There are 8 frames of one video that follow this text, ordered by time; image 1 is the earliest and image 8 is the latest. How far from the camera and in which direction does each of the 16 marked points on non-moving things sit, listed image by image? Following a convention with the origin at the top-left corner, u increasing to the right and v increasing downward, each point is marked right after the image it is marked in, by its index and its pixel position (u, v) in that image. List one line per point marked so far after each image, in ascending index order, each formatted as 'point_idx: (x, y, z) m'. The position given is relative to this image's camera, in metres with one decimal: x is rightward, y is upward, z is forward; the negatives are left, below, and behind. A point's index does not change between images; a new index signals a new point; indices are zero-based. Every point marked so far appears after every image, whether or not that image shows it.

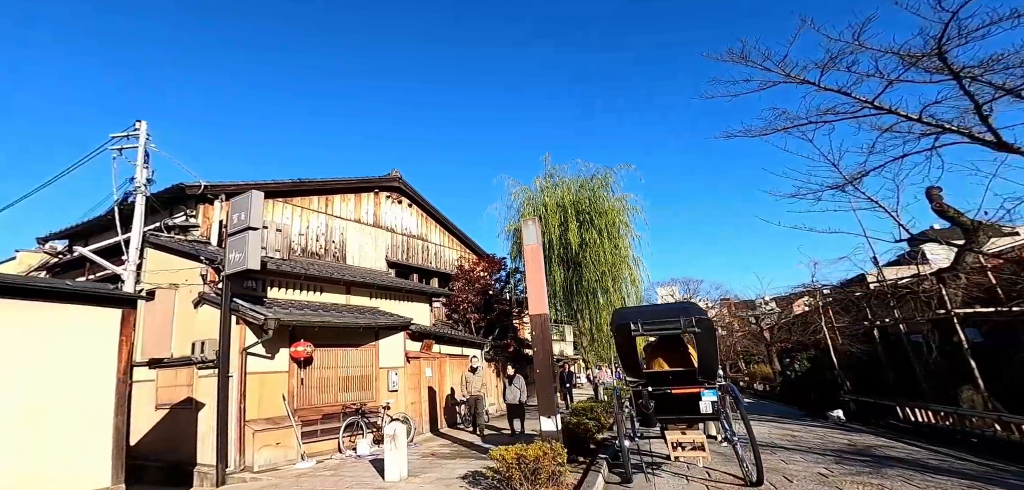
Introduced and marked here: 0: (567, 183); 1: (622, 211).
0: (+1.7, +2.0, +13.8) m
1: (+3.2, +1.2, +13.7) m
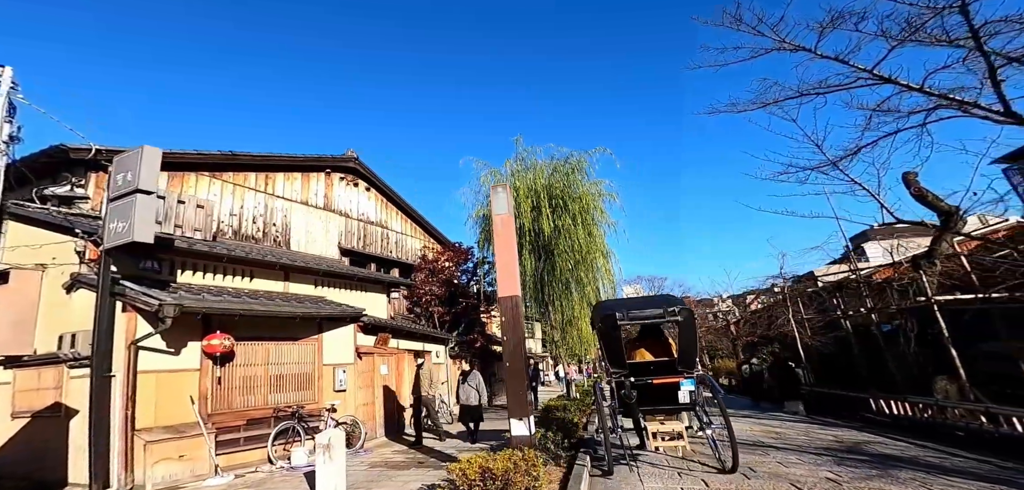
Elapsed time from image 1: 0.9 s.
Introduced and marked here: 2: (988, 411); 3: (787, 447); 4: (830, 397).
0: (+0.8, +2.2, +13.2) m
1: (+2.4, +1.4, +13.2) m
2: (+7.2, -2.5, +7.6) m
3: (+3.4, -2.5, +6.2) m
4: (+8.1, -4.1, +13.0) m
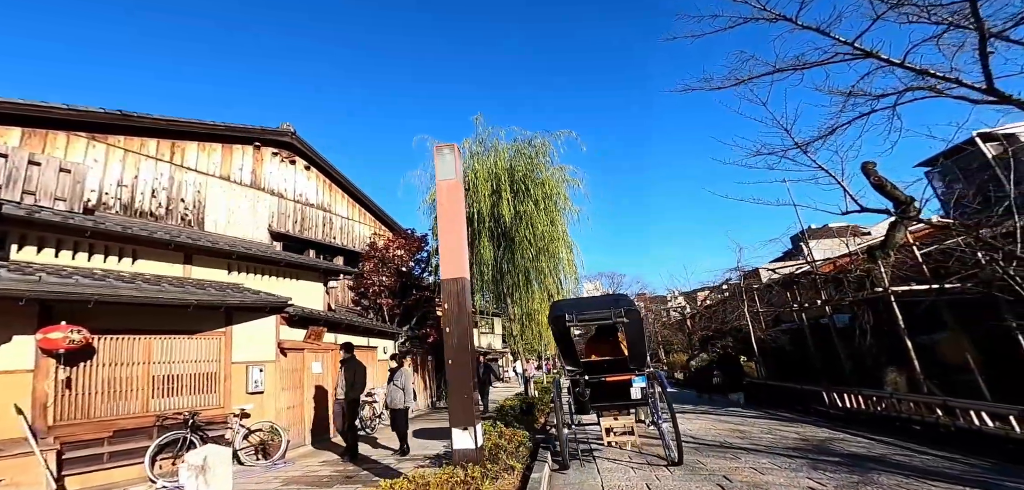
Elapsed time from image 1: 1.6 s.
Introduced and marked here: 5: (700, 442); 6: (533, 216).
0: (-0.3, +2.5, +12.6) m
1: (+1.3, +1.6, +12.7) m
2: (+6.5, -2.4, +7.5) m
3: (+2.9, -2.4, +5.8) m
4: (+7.0, -3.9, +13.0) m
5: (+2.6, -2.7, +6.7) m
6: (+0.5, +0.8, +11.9) m
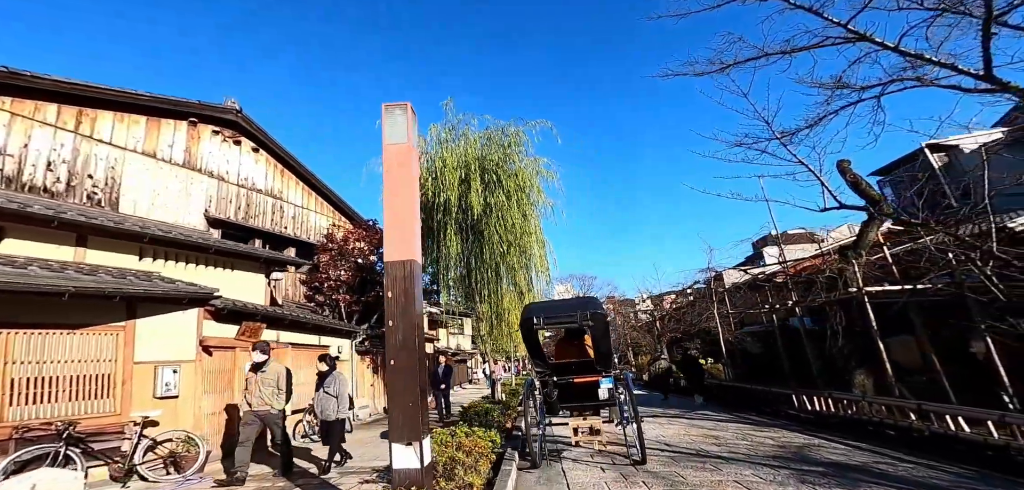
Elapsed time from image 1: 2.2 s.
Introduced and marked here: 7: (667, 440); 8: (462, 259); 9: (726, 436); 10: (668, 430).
0: (-1.0, +2.6, +12.0) m
1: (+0.5, +1.7, +12.2) m
2: (+5.9, -2.4, +7.3) m
3: (+2.4, -2.3, +5.4) m
4: (+6.1, -3.9, +12.8) m
5: (+2.1, -2.6, +6.3) m
6: (-0.3, +0.9, +11.3) m
7: (+2.3, -2.9, +7.4) m
8: (-1.2, -0.3, +11.4) m
9: (+3.2, -2.8, +7.3) m
10: (+2.8, -3.3, +8.9) m
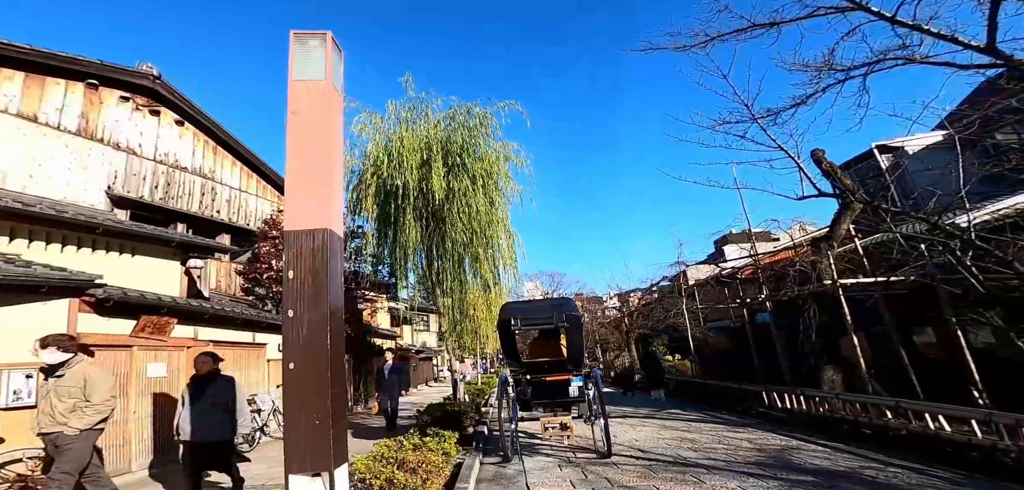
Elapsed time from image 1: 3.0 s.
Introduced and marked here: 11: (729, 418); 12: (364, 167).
0: (-1.8, +2.8, +11.2) m
1: (-0.3, +1.9, +11.5) m
2: (+5.4, -2.3, +7.0) m
3: (+2.0, -2.2, +4.8) m
4: (+5.2, -3.7, +12.5) m
5: (+1.6, -2.5, +5.7) m
6: (-1.0, +1.1, +10.6) m
7: (+1.7, -2.8, +6.8) m
8: (-2.0, -0.1, +10.6) m
9: (+2.6, -2.7, +6.8) m
10: (+2.2, -3.1, +8.3) m
11: (+4.5, -3.6, +10.2) m
12: (-3.3, +1.7, +10.8) m
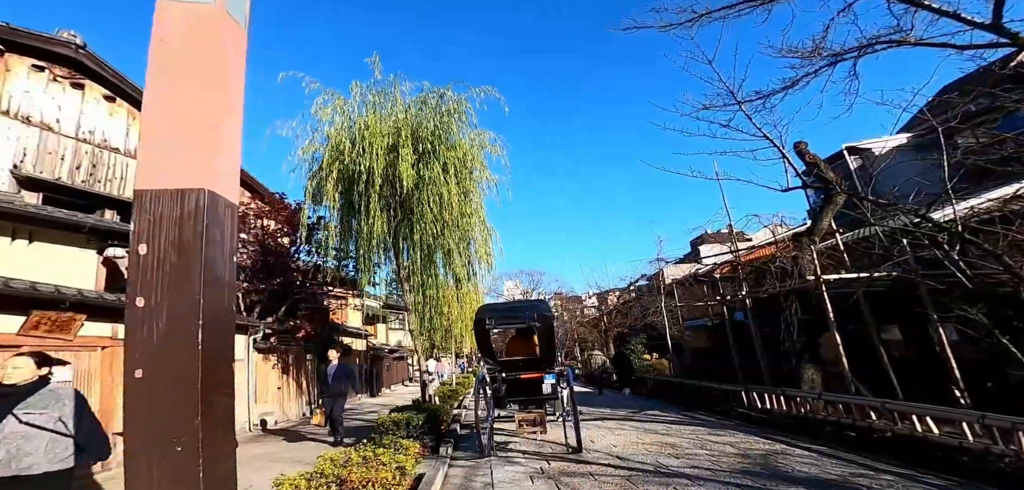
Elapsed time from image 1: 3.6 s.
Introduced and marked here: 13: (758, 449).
0: (-2.4, +2.9, +10.6) m
1: (-0.9, +2.1, +11.0) m
2: (+4.9, -2.2, +6.7) m
3: (+1.6, -2.1, +4.4) m
4: (+4.5, -3.6, +12.1) m
5: (+1.2, -2.4, +5.3) m
6: (-1.6, +1.2, +10.0) m
7: (+1.3, -2.7, +6.4) m
8: (-2.5, 0.0, +10.0) m
9: (+2.2, -2.6, +6.4) m
10: (+1.7, -3.0, +7.9) m
11: (+3.9, -3.5, +9.9) m
12: (-3.8, +1.8, +10.1) m
13: (+3.1, -2.6, +6.3) m
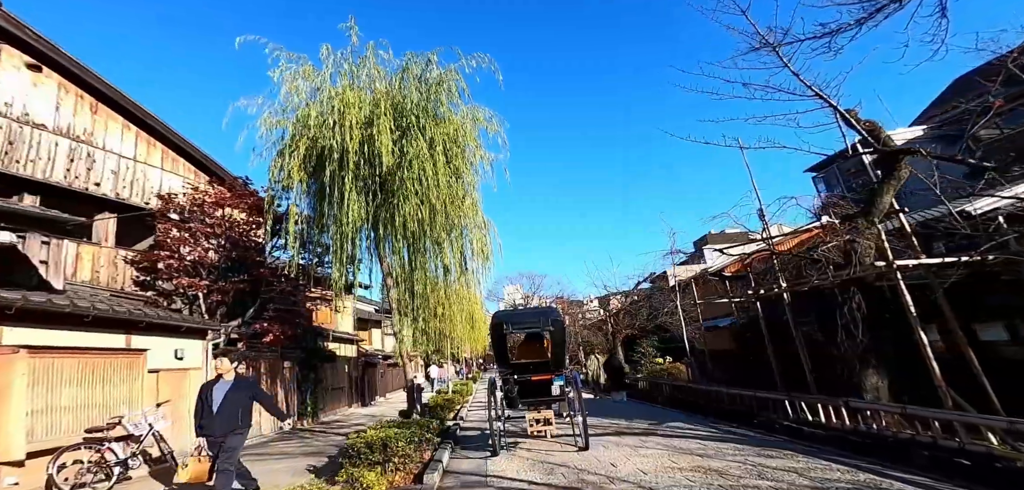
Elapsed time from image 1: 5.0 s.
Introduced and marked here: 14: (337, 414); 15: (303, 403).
0: (-2.3, +3.1, +9.2) m
1: (-0.8, +2.3, +9.6) m
2: (+5.0, -1.9, +5.2) m
3: (+1.7, -1.8, +2.9) m
4: (+4.6, -3.4, +10.7) m
5: (+1.3, -2.1, +3.8) m
6: (-1.5, +1.4, +8.6) m
7: (+1.4, -2.4, +4.9) m
8: (-2.5, +0.2, +8.6) m
9: (+2.3, -2.3, +4.9) m
10: (+1.8, -2.8, +6.4) m
11: (+4.0, -3.2, +8.4) m
12: (-3.8, +2.0, +8.7) m
13: (+3.2, -2.3, +4.8) m
14: (-5.1, -4.8, +14.3) m
15: (-5.0, -3.8, +11.8) m
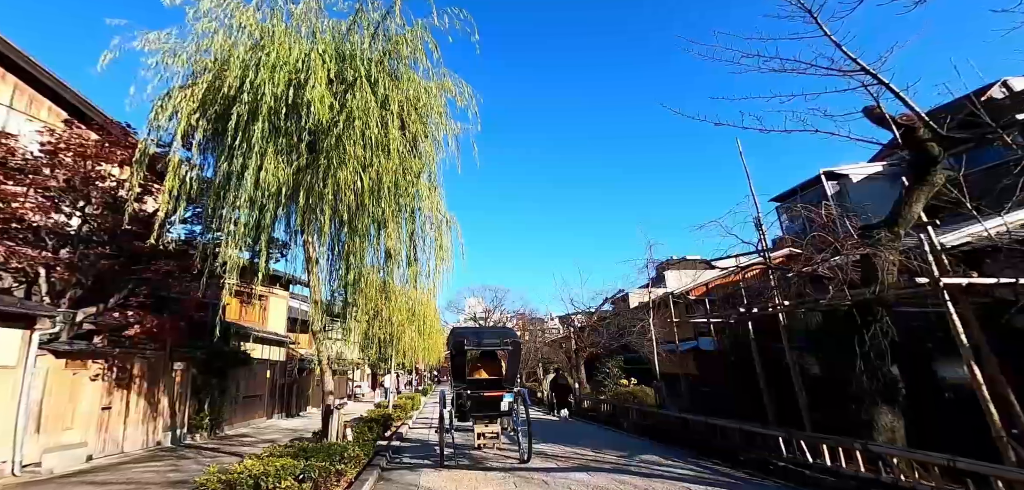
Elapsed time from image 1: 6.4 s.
0: (-2.8, +3.5, +7.5) m
1: (-1.4, +2.5, +7.9) m
2: (+4.5, -1.9, +3.9) m
3: (+1.4, -1.5, +1.4) m
4: (+3.6, -3.5, +9.2) m
5: (+0.9, -1.8, +2.2) m
6: (-2.0, +1.8, +6.9) m
7: (+0.9, -2.2, +3.3) m
8: (-3.1, +0.6, +6.8) m
9: (+1.7, -2.1, +3.4) m
10: (+1.1, -2.6, +4.9) m
11: (+3.2, -3.3, +7.0) m
12: (-4.2, +2.5, +6.9) m
13: (+2.7, -2.2, +3.4) m
14: (-6.4, -4.4, +12.1) m
15: (-6.0, -3.3, +9.7) m
